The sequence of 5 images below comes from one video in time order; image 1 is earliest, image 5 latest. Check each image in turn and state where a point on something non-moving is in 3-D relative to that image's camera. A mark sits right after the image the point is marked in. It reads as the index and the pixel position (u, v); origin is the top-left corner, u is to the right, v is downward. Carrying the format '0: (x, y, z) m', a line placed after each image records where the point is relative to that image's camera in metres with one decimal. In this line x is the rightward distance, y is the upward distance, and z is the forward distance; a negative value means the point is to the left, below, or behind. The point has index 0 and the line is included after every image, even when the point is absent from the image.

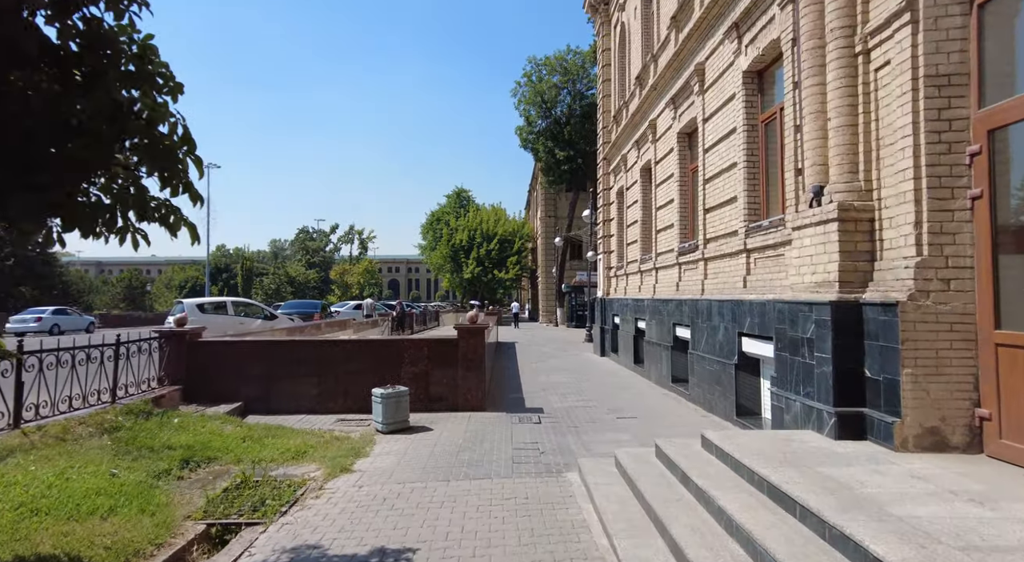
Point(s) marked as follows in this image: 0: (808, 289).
0: (+2.7, -0.1, +5.7) m
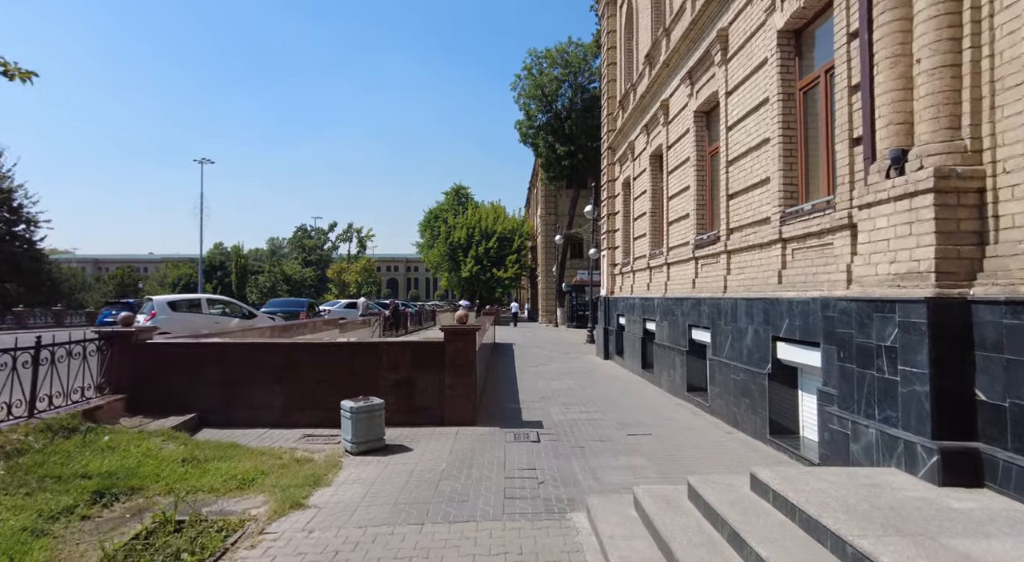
0: (+2.7, 0.0, +4.4) m
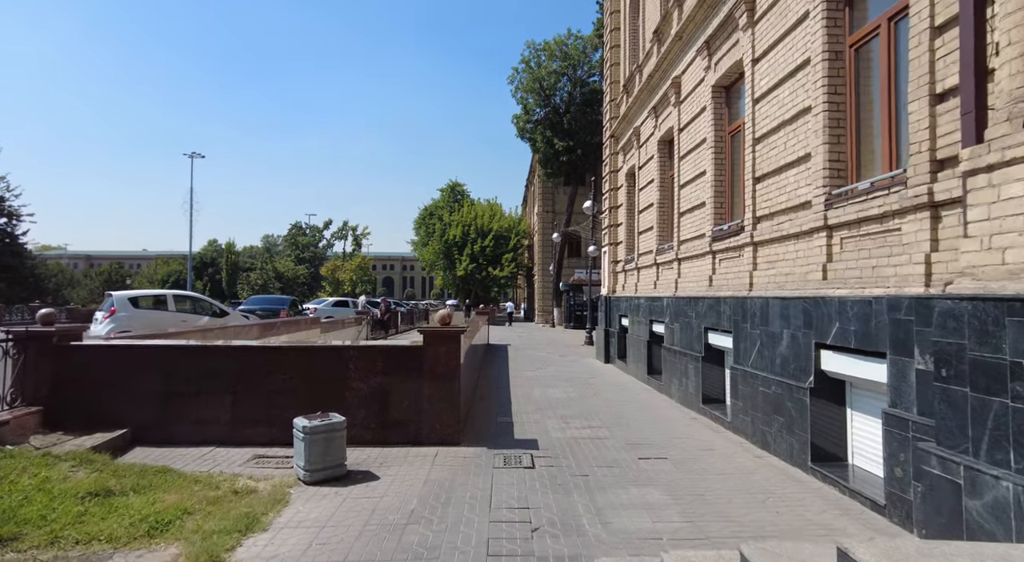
0: (+2.6, 0.0, +3.2) m
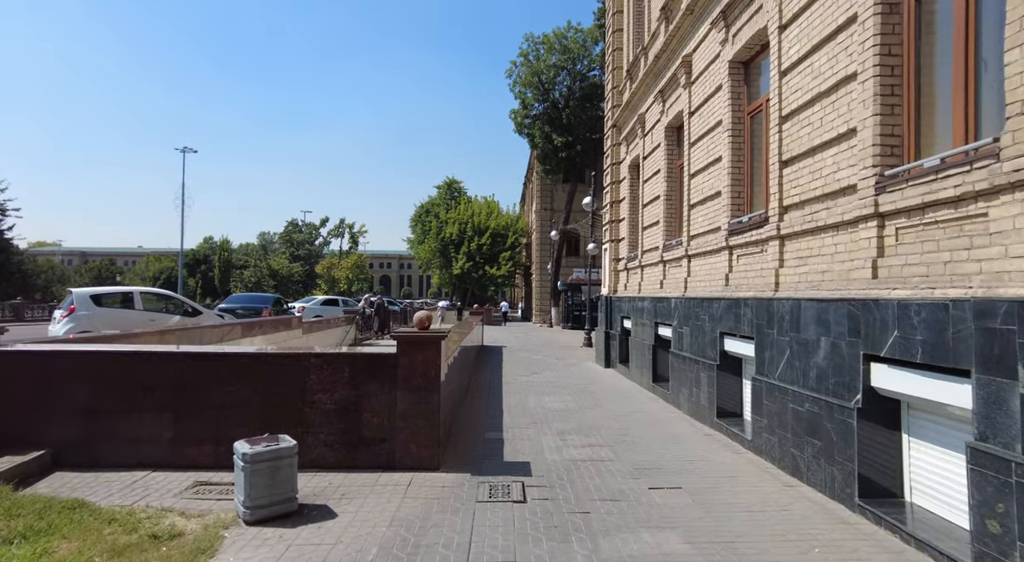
0: (+2.5, 0.0, +2.1) m
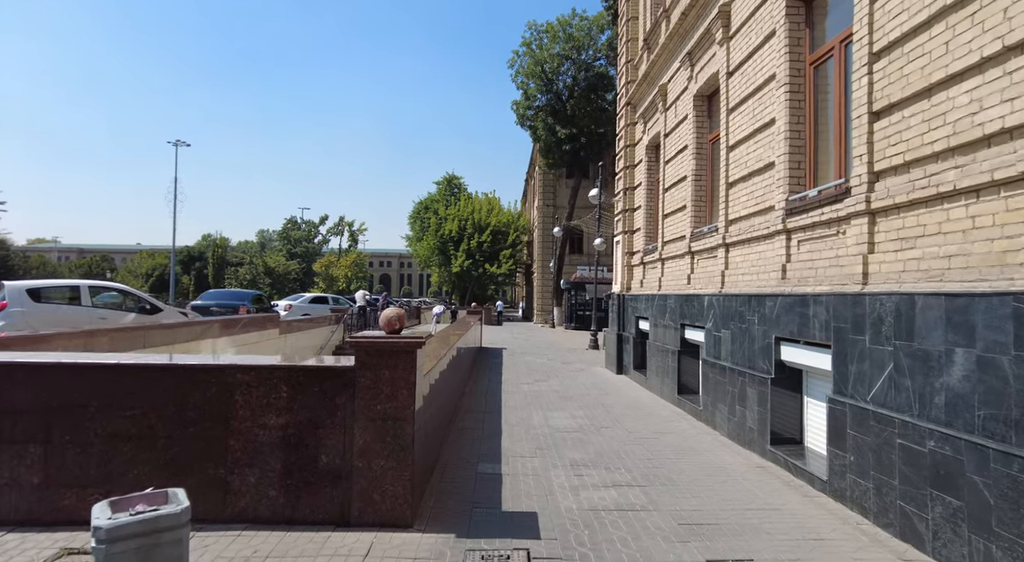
0: (+2.5, +0.1, +0.4) m
